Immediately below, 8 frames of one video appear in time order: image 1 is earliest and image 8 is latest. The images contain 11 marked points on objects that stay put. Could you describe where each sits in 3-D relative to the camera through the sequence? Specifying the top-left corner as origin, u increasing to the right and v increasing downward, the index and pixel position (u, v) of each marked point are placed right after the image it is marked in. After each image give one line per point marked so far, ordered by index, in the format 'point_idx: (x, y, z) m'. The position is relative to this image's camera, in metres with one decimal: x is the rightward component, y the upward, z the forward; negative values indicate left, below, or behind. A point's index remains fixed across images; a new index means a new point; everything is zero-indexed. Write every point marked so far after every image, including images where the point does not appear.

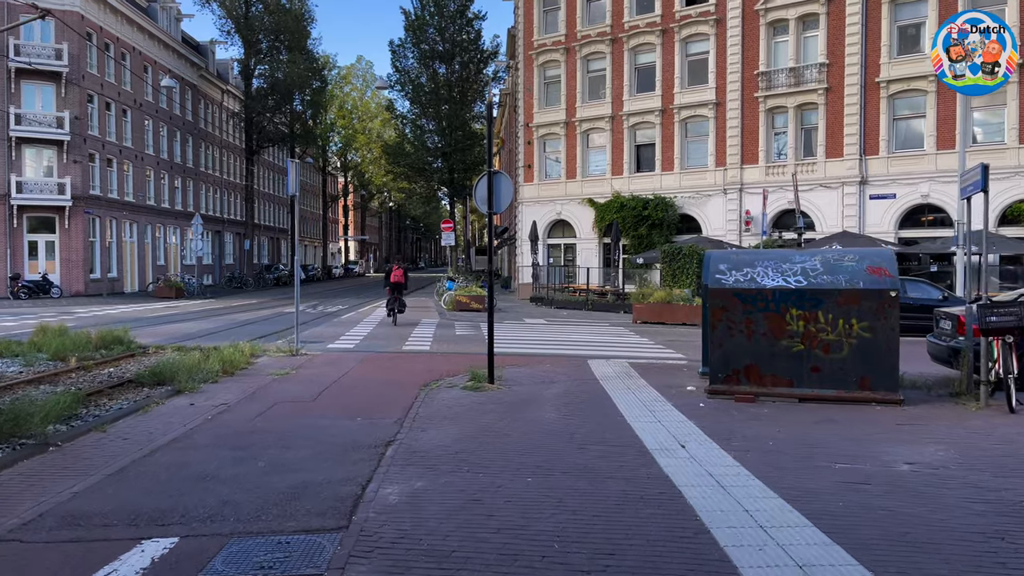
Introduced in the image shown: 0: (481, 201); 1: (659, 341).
0: (-0.4, +1.2, +10.2) m
1: (+3.1, -1.1, +16.6) m
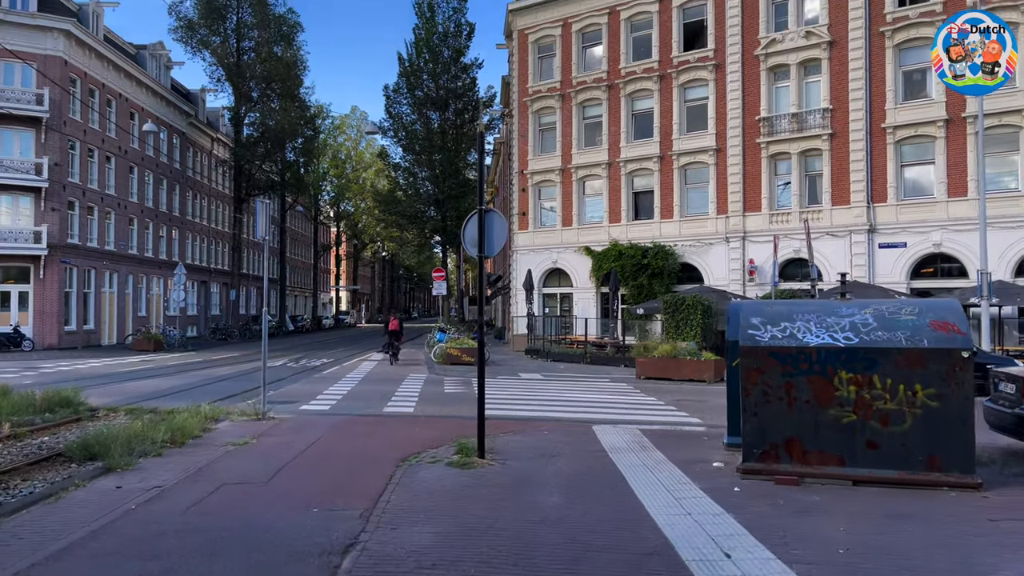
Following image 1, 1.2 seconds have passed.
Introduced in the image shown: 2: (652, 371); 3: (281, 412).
0: (-0.5, +0.5, +8.9) m
1: (+3.0, -2.2, +15.1) m
2: (+3.5, -2.1, +19.8) m
3: (-3.7, -2.0, +12.7) m
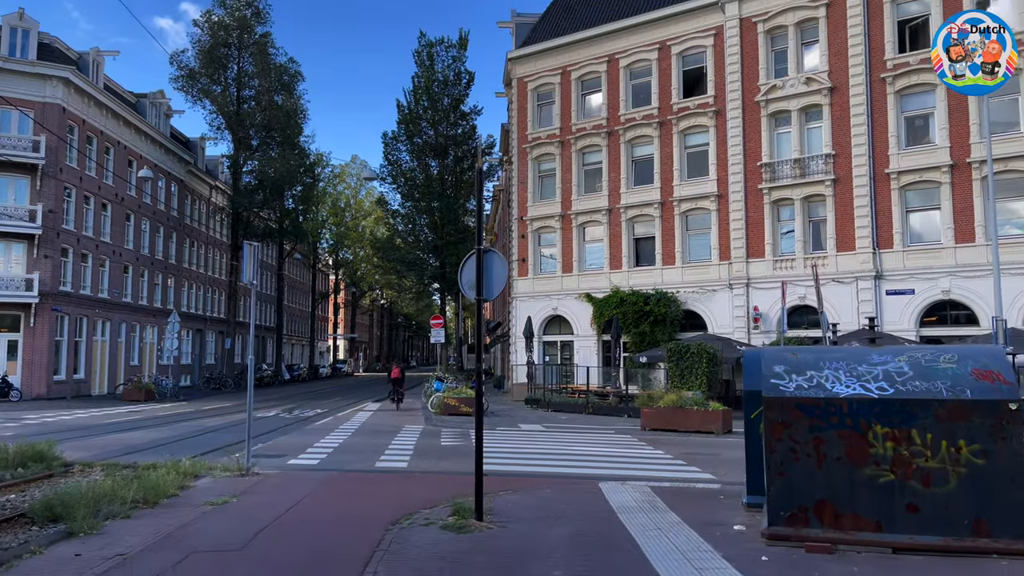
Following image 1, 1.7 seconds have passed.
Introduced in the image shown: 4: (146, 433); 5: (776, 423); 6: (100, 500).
0: (-0.5, 0.0, +8.3) m
1: (+3.0, -3.1, +14.4) m
2: (+3.5, -3.3, +19.0) m
3: (-3.7, -2.7, +11.9) m
4: (-9.1, -3.6, +19.4) m
5: (+2.2, -1.1, +6.6) m
6: (-4.5, -2.3, +8.6) m
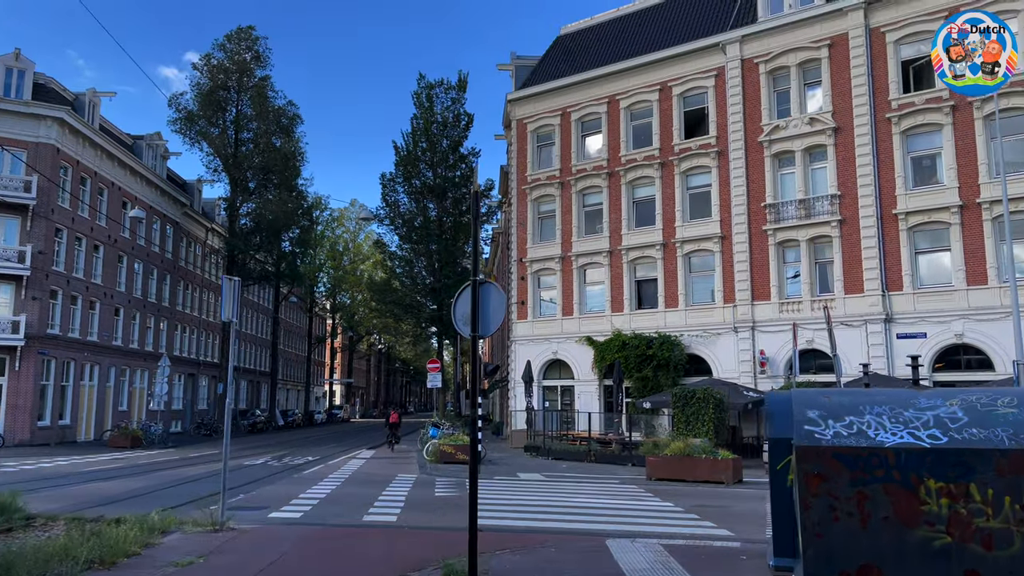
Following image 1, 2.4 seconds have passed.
0: (-0.5, -0.3, +7.5) m
1: (+3.0, -3.8, +13.4) m
2: (+3.5, -4.2, +18.0) m
3: (-3.8, -3.3, +11.0) m
4: (-9.1, -4.6, +18.4) m
5: (+2.2, -1.4, +5.8) m
6: (-4.5, -2.7, +7.7) m
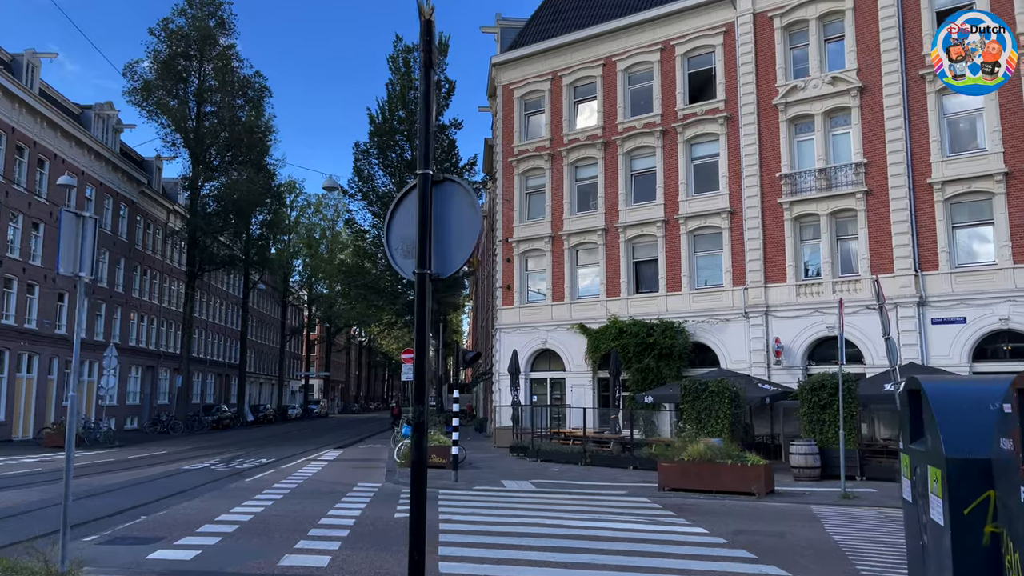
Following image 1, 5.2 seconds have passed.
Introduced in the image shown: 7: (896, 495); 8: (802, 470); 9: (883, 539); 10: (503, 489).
0: (-0.6, +0.2, +4.3) m
1: (+2.8, -3.2, +10.2) m
2: (+3.2, -3.7, +14.9) m
3: (-3.9, -2.7, +7.7) m
4: (-9.5, -4.0, +15.0) m
5: (+2.1, -0.9, +2.6) m
6: (-4.7, -2.1, +4.4) m
7: (+7.1, -3.8, +14.5) m
8: (+6.6, -4.1, +17.7) m
9: (+4.8, -3.2, +10.0) m
10: (-0.2, -4.1, +15.9) m
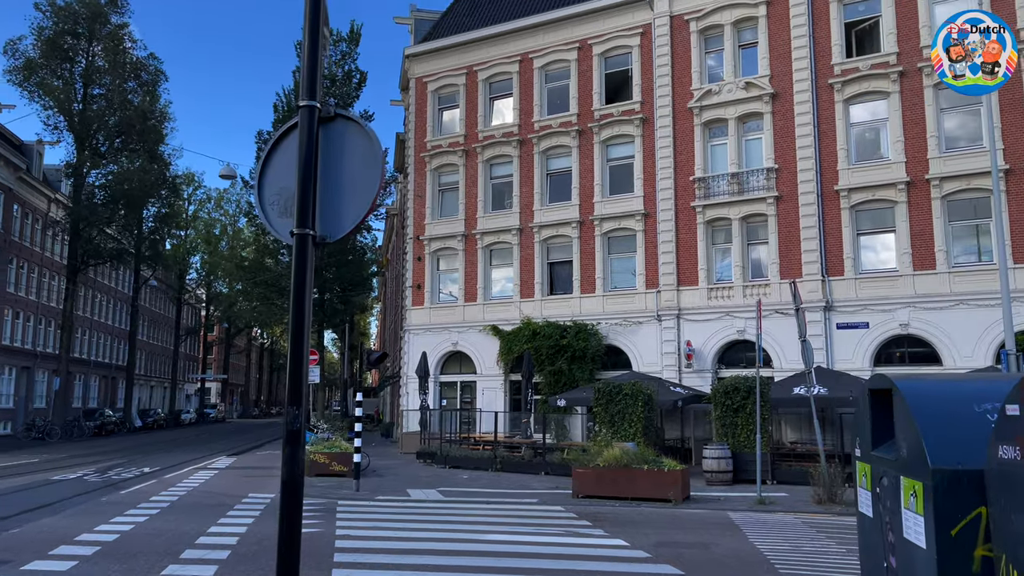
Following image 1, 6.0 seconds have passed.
0: (-1.0, +0.3, +3.3) m
1: (+1.6, -3.2, +9.6) m
2: (+1.5, -3.6, +14.3) m
3: (-4.8, -2.5, +6.3) m
4: (-11.1, -3.7, +13.0) m
5: (+1.9, -0.8, +1.9) m
6: (-5.1, -1.9, +2.9) m
7: (+5.5, -3.9, +14.3) m
8: (+4.5, -4.2, +17.5) m
9: (+3.6, -3.2, +9.7) m
10: (-2.0, -4.0, +14.9) m
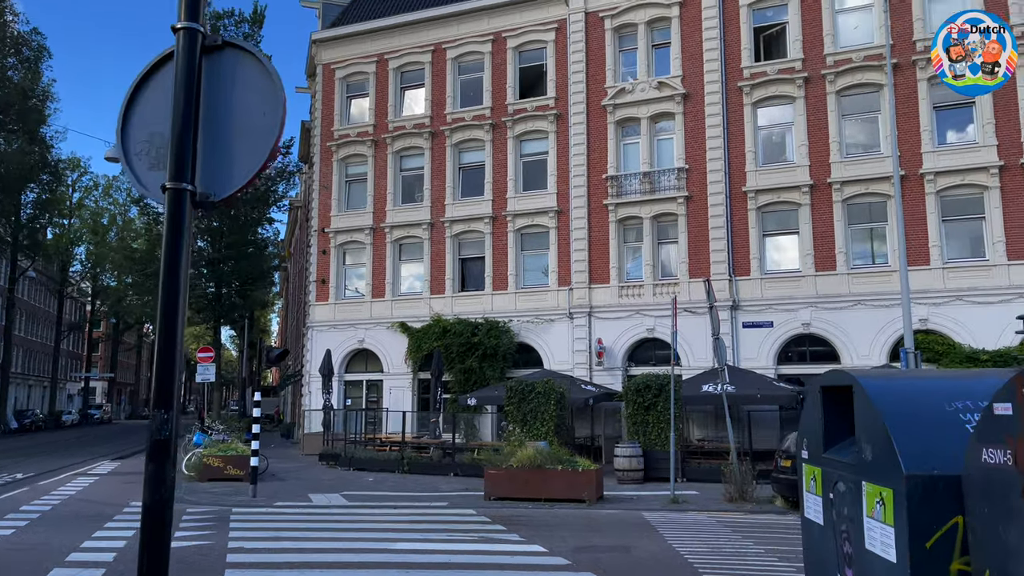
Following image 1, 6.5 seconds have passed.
0: (-1.2, +0.4, +2.6) m
1: (+0.6, -3.1, +9.2) m
2: (-0.1, -3.5, +13.8) m
3: (-5.3, -2.4, +5.1) m
4: (-12.4, -3.5, +11.0) m
5: (+1.8, -0.7, +1.6) m
6: (-5.3, -1.8, +1.8) m
7: (+3.9, -3.8, +14.3) m
8: (+2.5, -4.1, +17.3) m
9: (+2.6, -3.2, +9.5) m
10: (-3.6, -3.9, +14.0) m
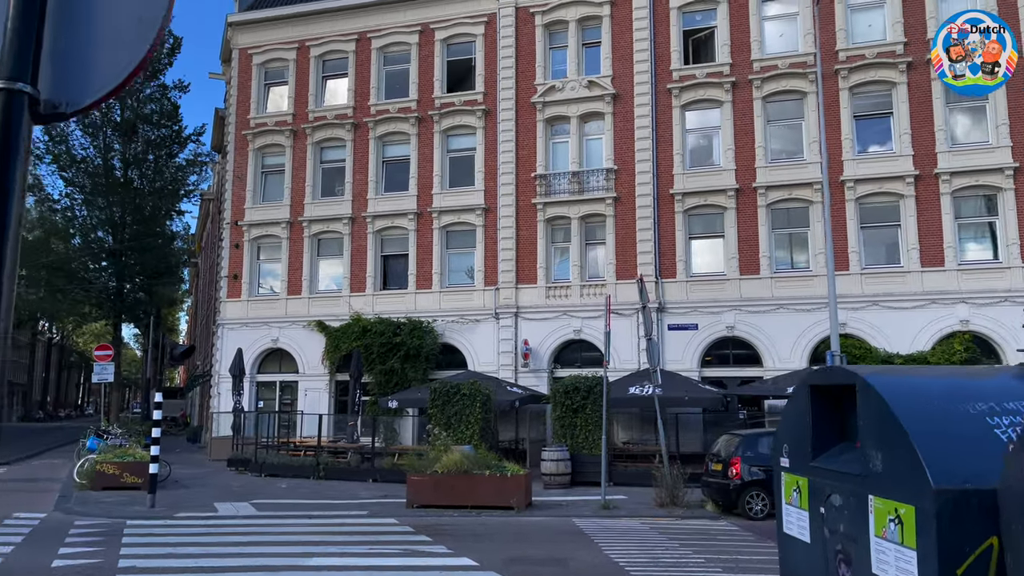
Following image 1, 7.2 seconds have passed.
0: (-1.3, +0.5, +1.9) m
1: (-0.2, -3.0, +8.6) m
2: (-1.4, -3.5, +13.1) m
3: (-5.7, -2.2, +3.9) m
4: (-13.4, -3.2, +9.1) m
5: (+1.8, -0.7, +1.1) m
6: (-5.3, -1.6, +0.6) m
7: (+2.5, -3.8, +14.0) m
8: (+0.9, -4.1, +16.9) m
9: (+1.8, -3.1, +9.0) m
10: (-4.9, -3.7, +12.9) m
